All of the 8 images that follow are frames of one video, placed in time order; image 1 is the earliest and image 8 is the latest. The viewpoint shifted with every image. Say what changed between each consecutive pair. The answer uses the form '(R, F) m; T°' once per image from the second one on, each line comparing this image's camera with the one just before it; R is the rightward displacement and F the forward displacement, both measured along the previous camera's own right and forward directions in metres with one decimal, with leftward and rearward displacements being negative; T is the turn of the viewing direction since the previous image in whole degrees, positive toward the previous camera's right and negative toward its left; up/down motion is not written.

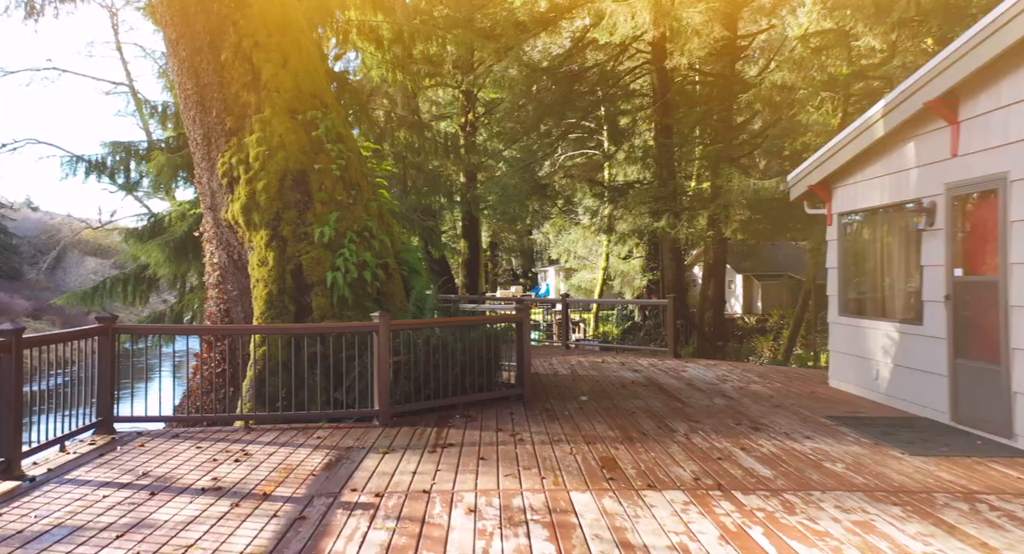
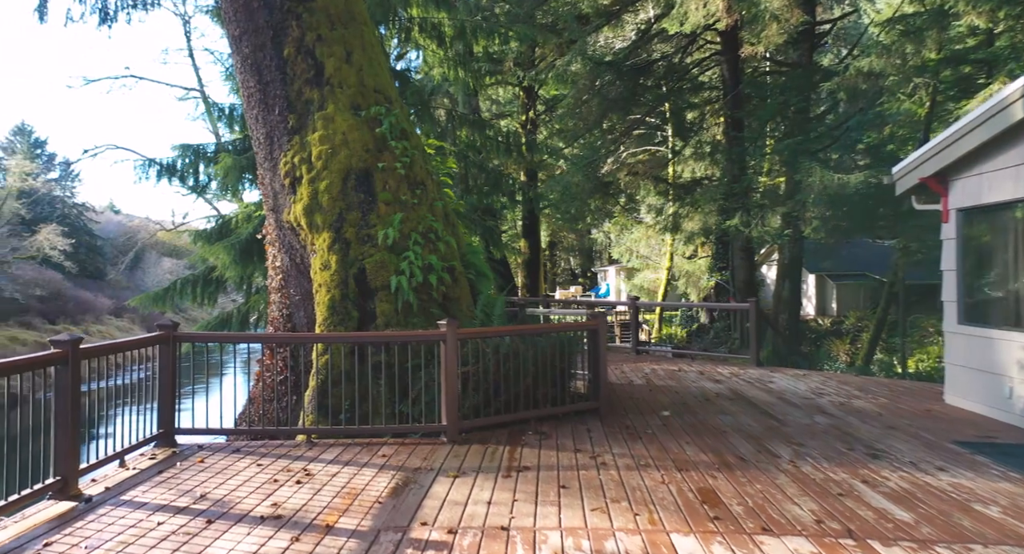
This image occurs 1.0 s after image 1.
(-0.2, +0.5) m; -5°
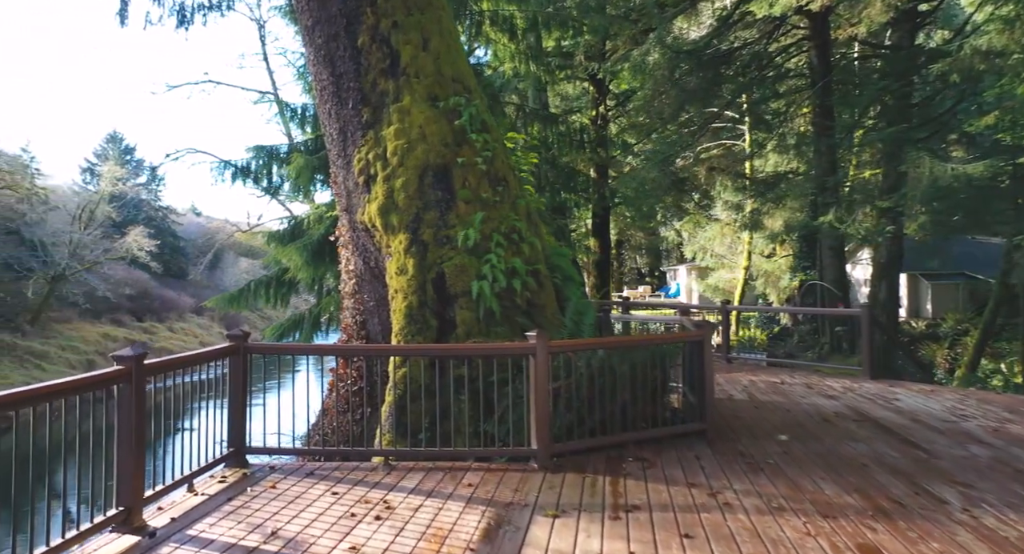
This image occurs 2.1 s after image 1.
(-0.3, +0.6) m; -5°
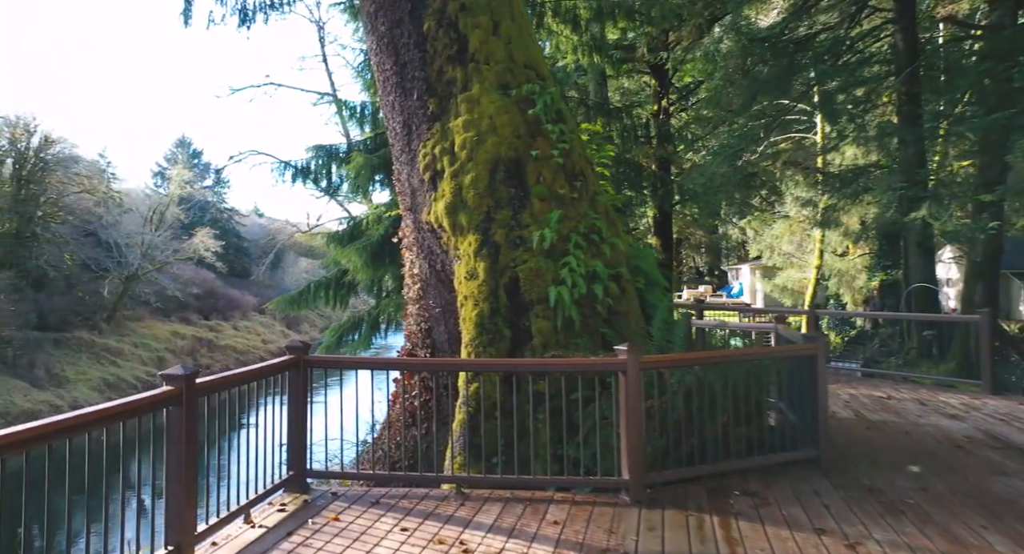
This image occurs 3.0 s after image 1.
(-0.2, +0.6) m; -5°
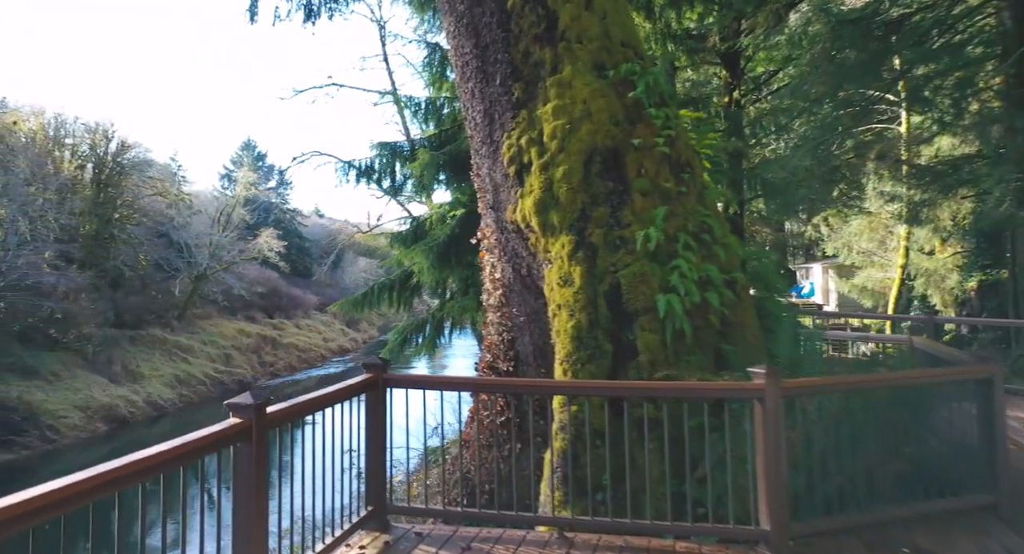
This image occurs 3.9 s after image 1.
(-0.3, +0.6) m; -5°
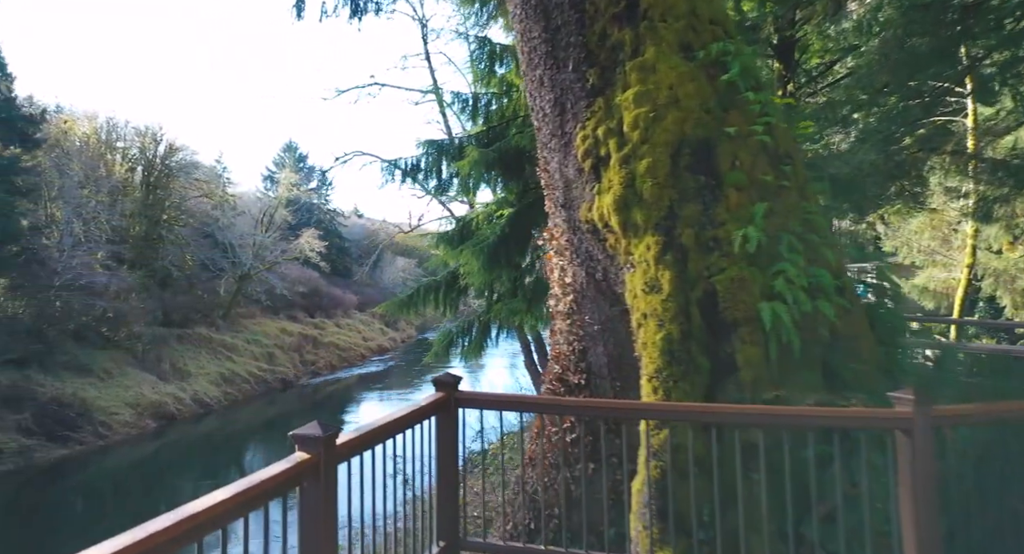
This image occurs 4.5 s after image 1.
(-0.3, +0.5) m; -3°
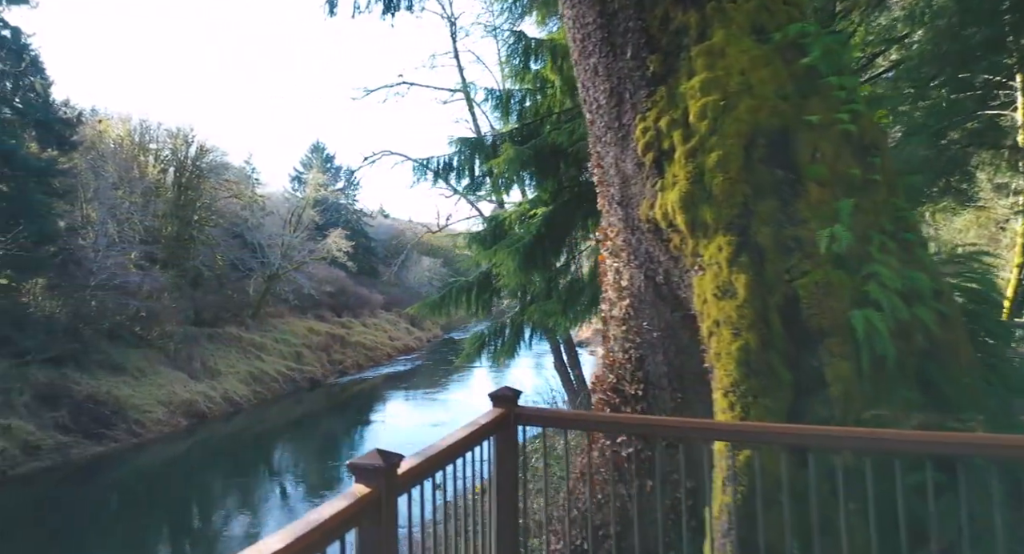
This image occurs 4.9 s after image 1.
(-0.2, +0.3) m; -2°
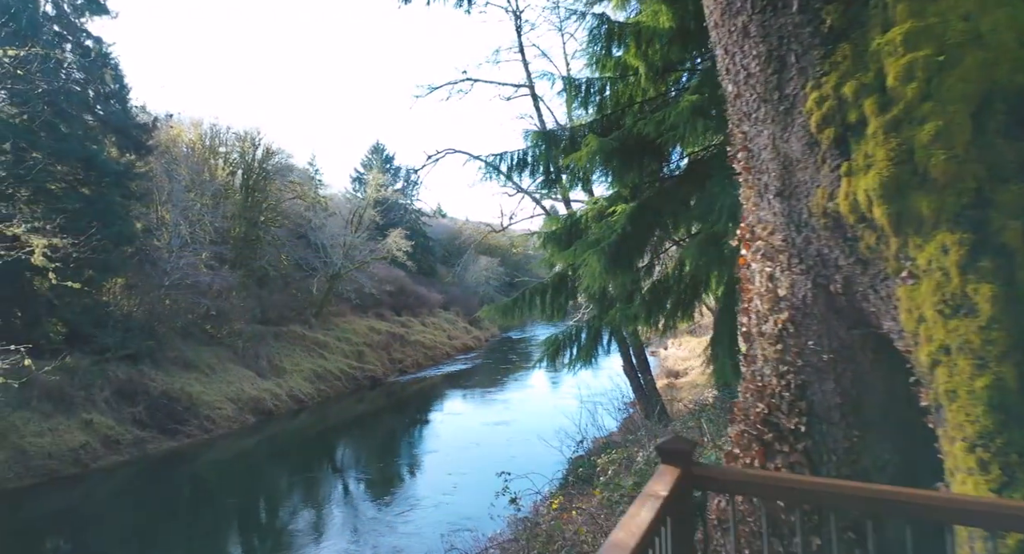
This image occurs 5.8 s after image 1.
(-0.4, +0.8) m; -5°
